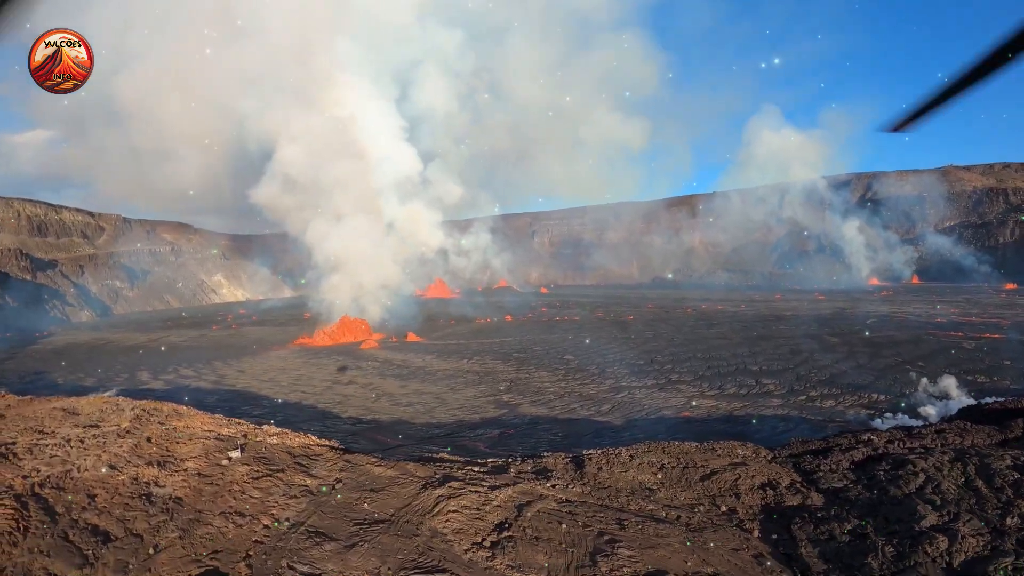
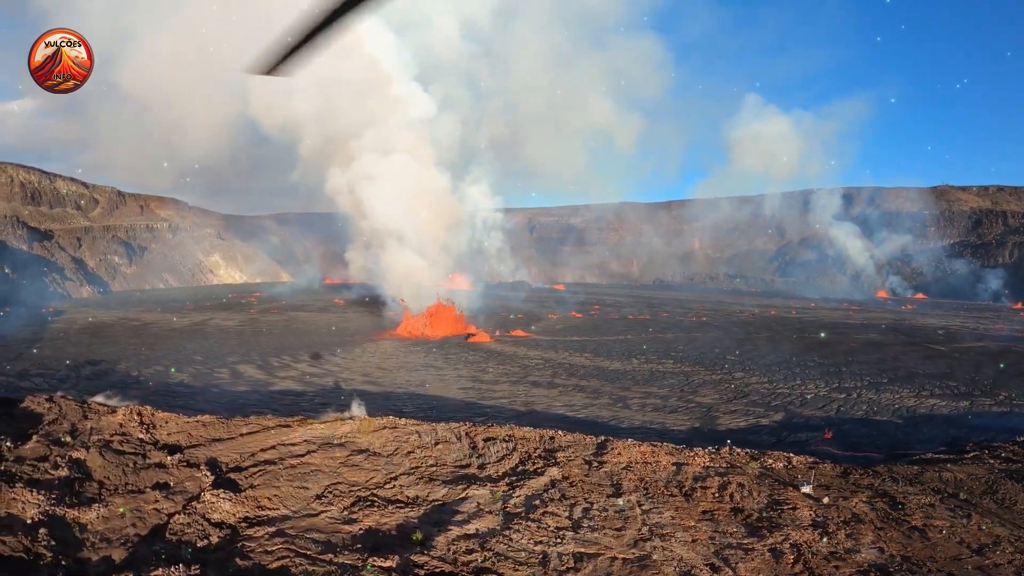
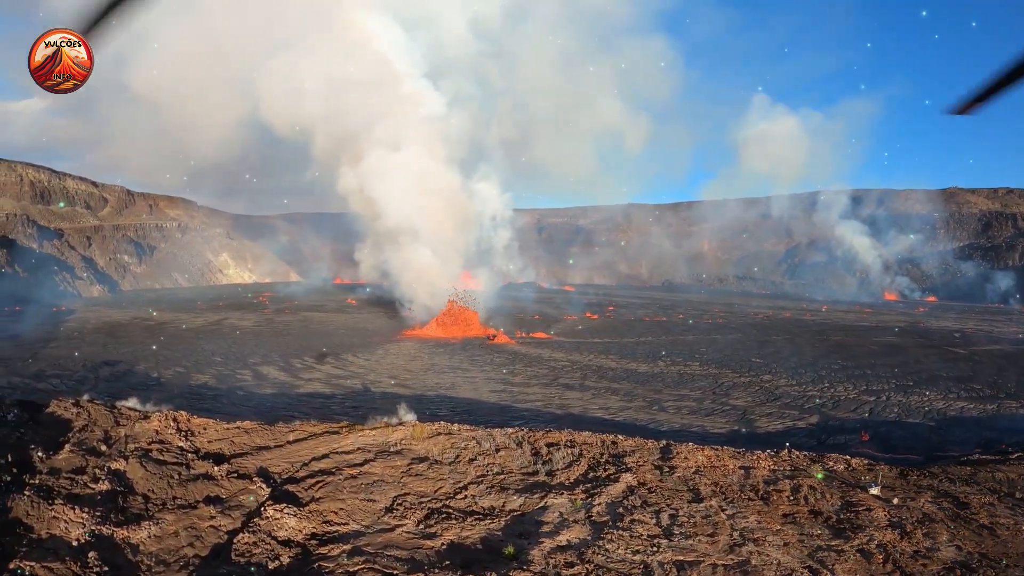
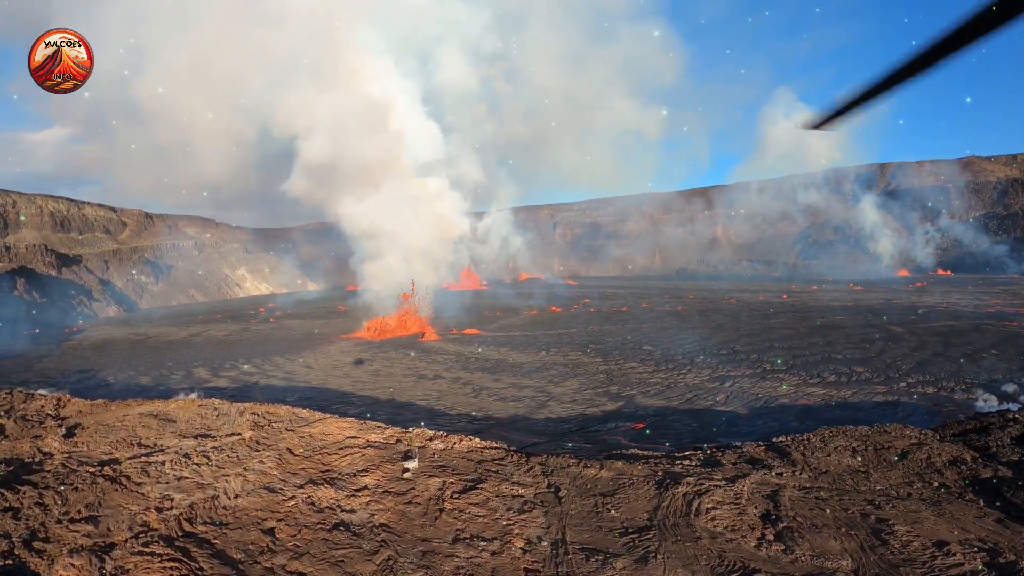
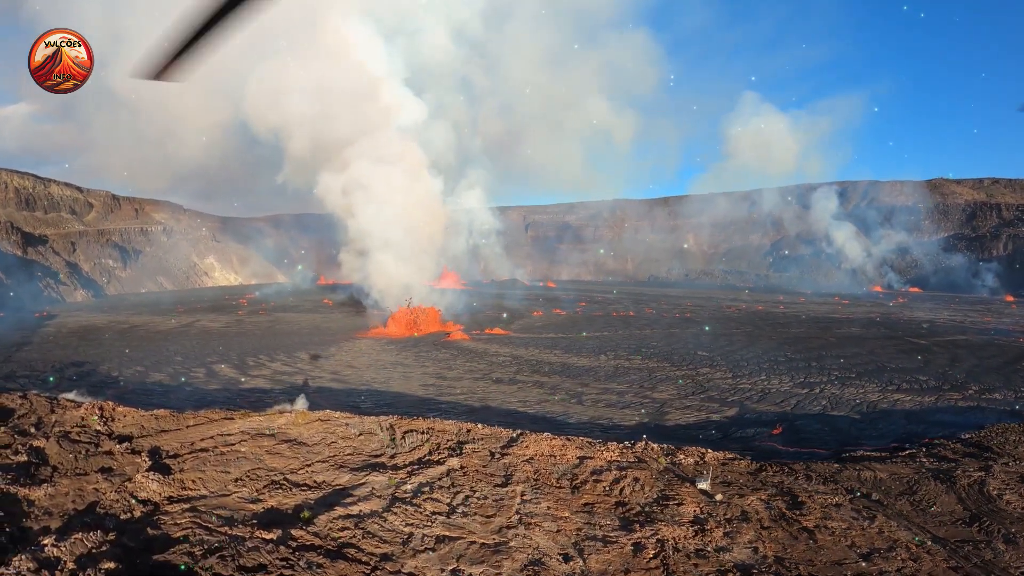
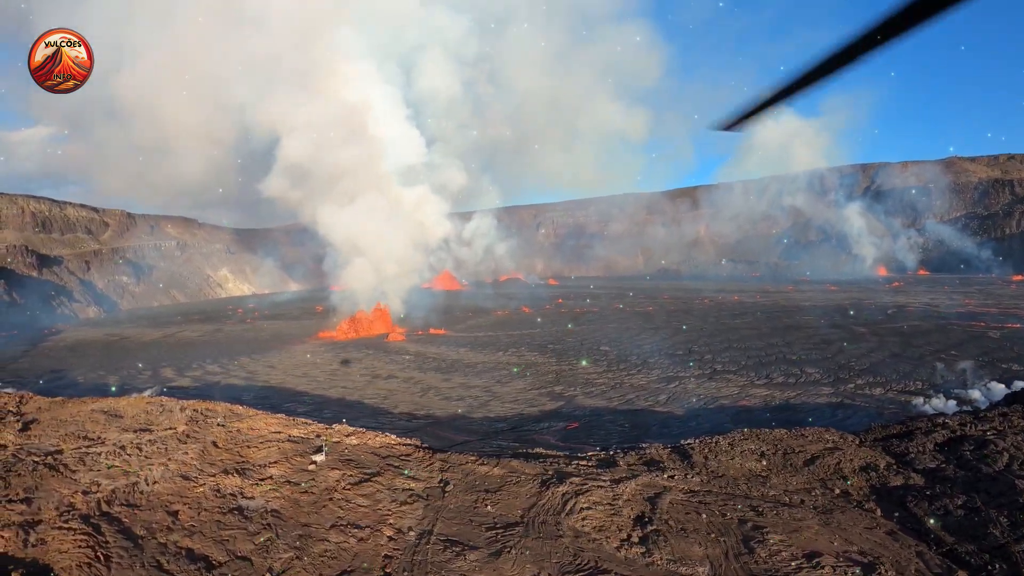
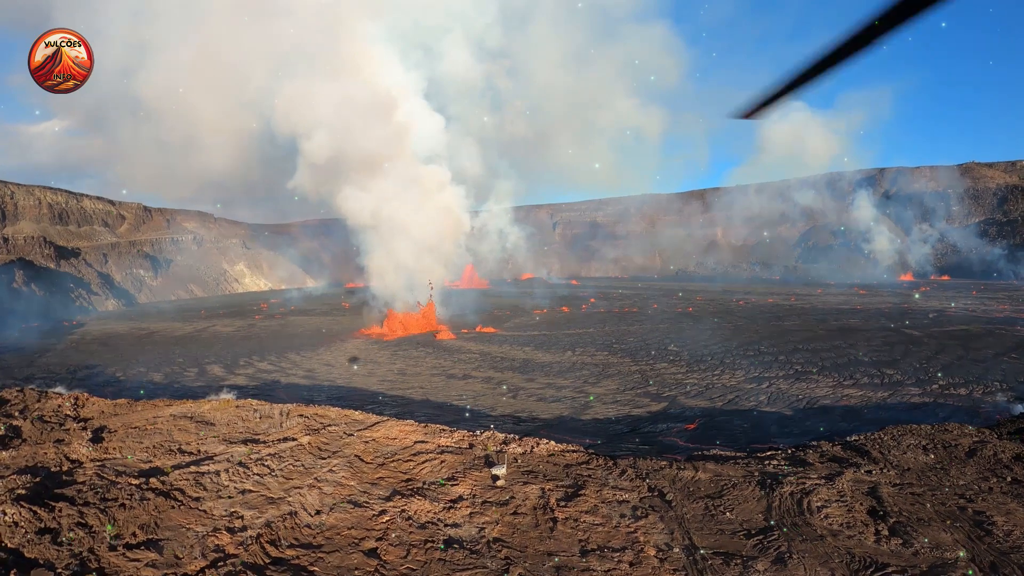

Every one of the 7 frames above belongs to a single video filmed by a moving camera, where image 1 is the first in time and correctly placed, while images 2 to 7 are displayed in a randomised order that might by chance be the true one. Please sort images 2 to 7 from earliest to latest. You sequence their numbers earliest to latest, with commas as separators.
6, 4, 7, 5, 2, 3
